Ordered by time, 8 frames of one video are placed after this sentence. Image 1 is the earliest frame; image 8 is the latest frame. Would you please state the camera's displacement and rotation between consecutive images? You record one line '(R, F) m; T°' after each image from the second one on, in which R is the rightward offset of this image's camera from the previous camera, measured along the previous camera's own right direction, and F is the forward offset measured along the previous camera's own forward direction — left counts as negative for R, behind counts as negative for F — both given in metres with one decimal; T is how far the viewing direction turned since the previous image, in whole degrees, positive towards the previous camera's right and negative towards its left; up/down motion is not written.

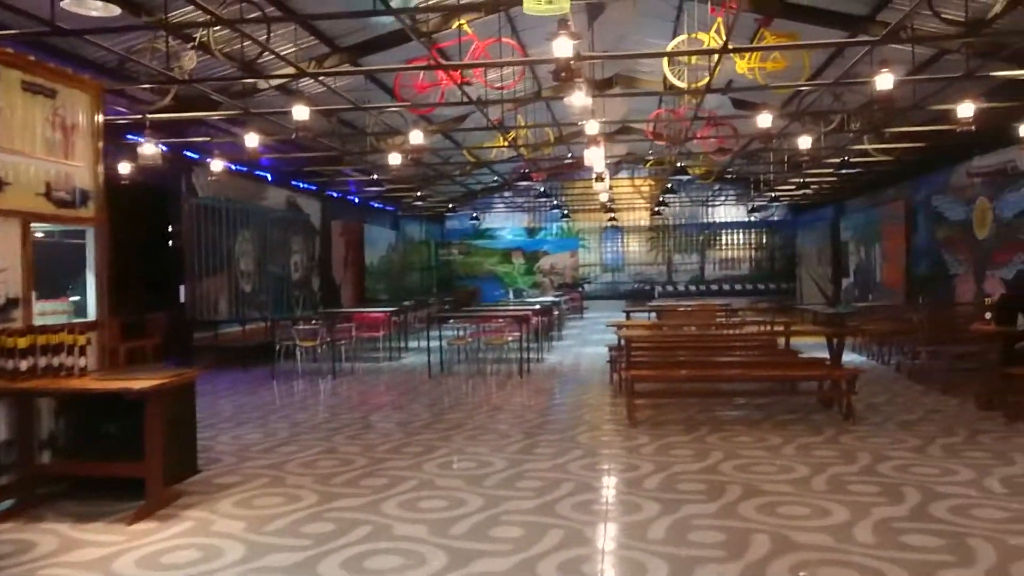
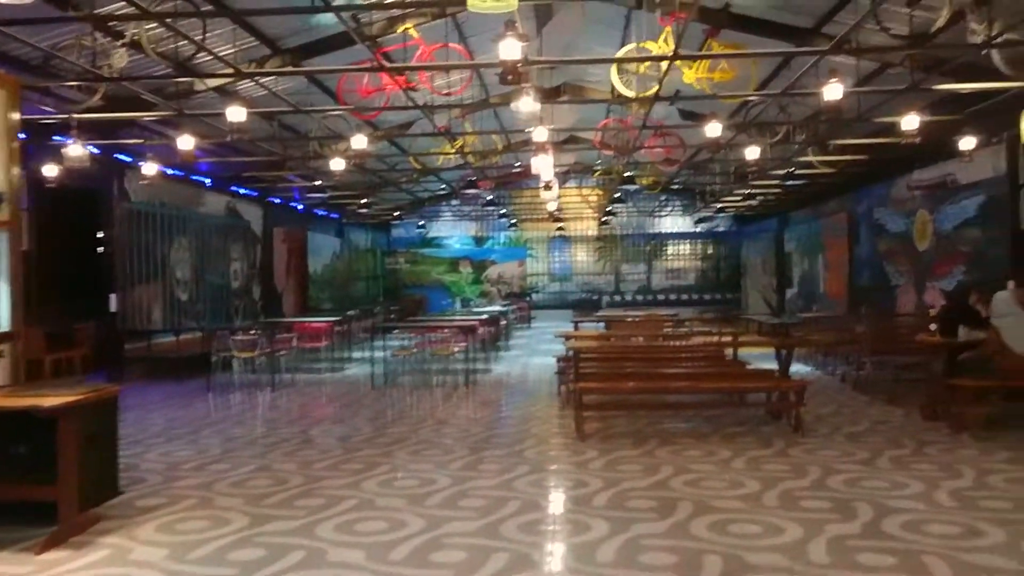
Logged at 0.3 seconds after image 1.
(0.0, +0.2) m; +3°
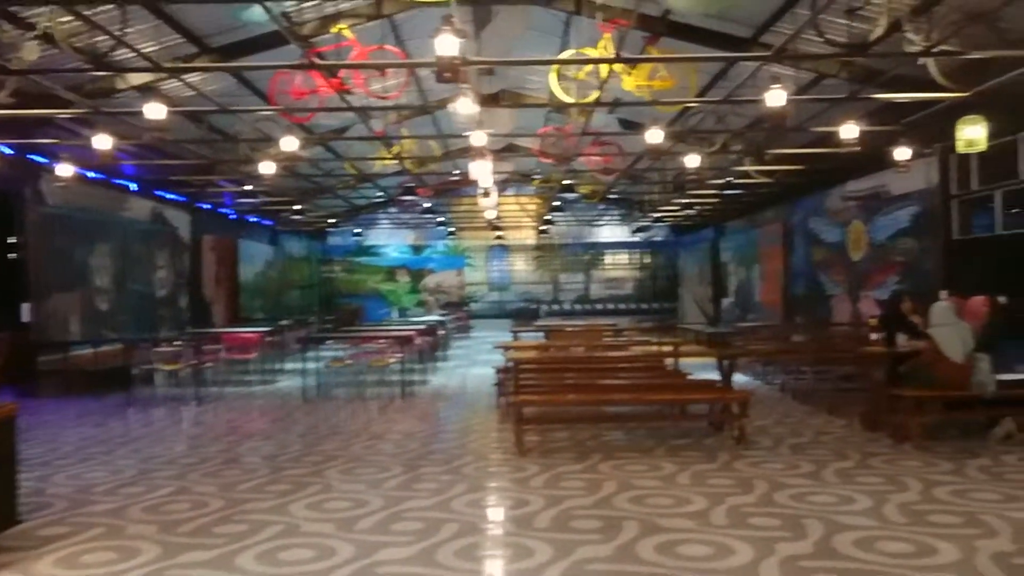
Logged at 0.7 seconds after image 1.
(0.0, +0.2) m; +4°
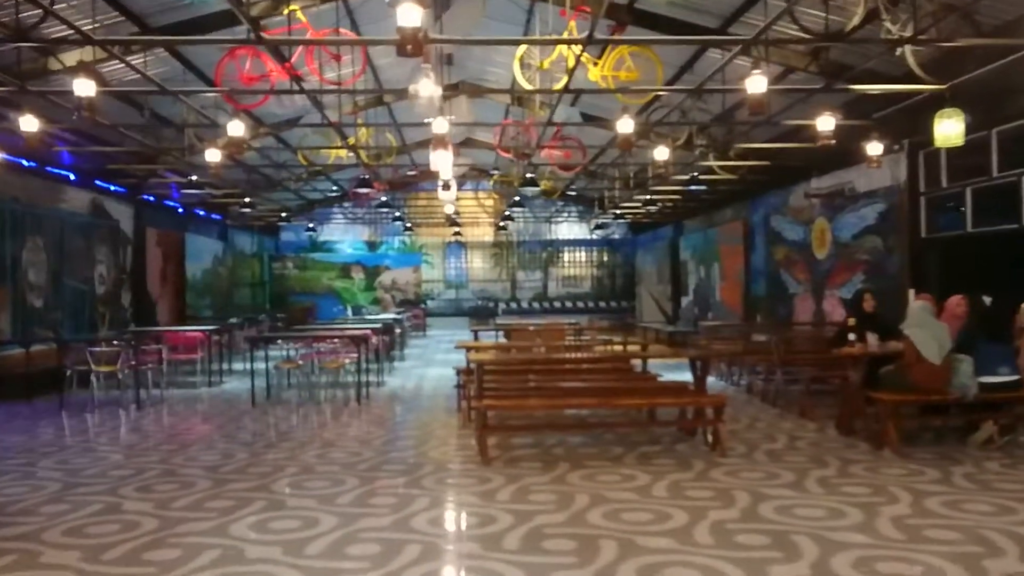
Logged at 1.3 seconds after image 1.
(-0.1, +0.4) m; +3°
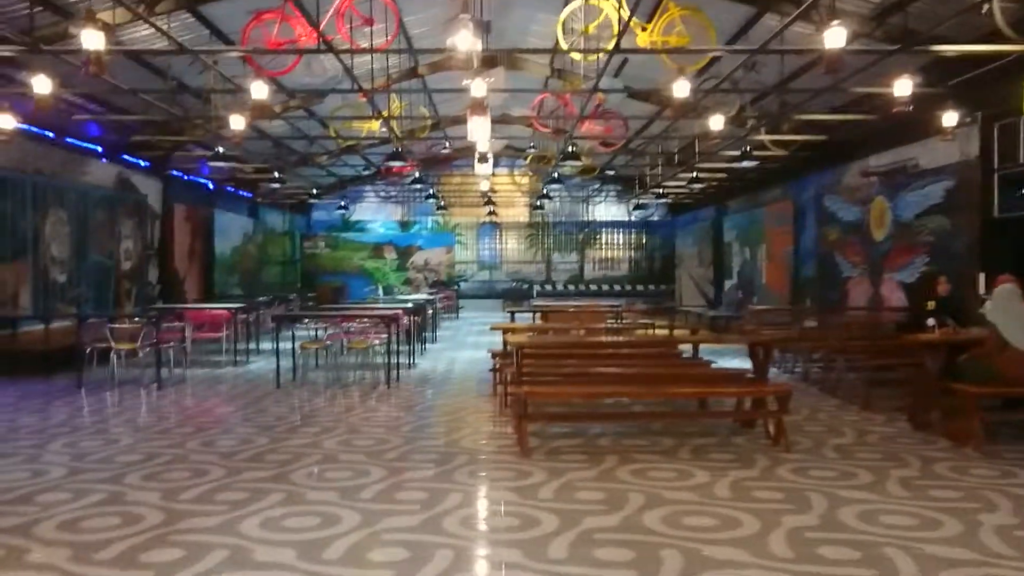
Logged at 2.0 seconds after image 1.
(-0.1, +0.5) m; -2°
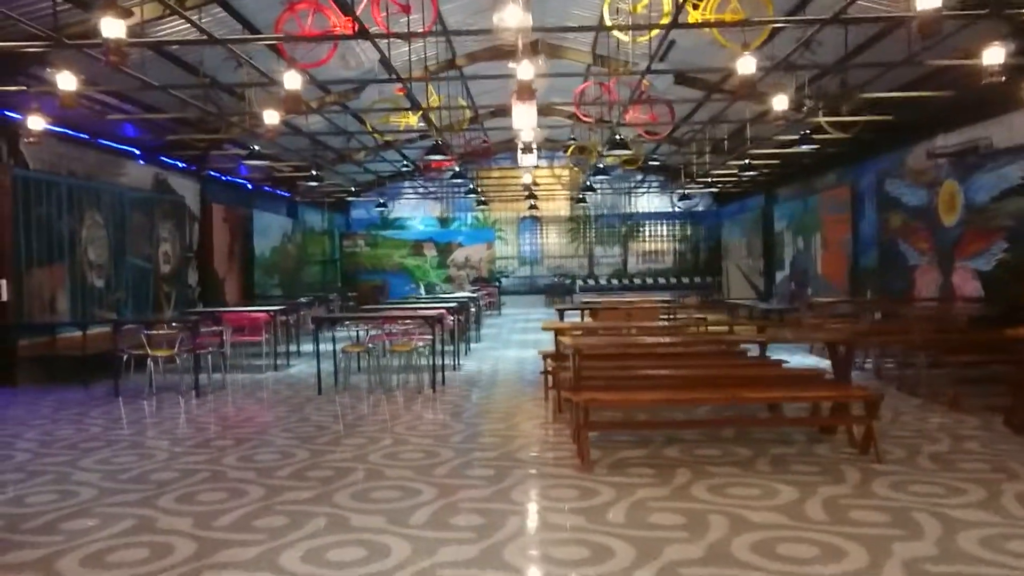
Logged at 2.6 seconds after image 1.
(-0.1, +0.4) m; -3°
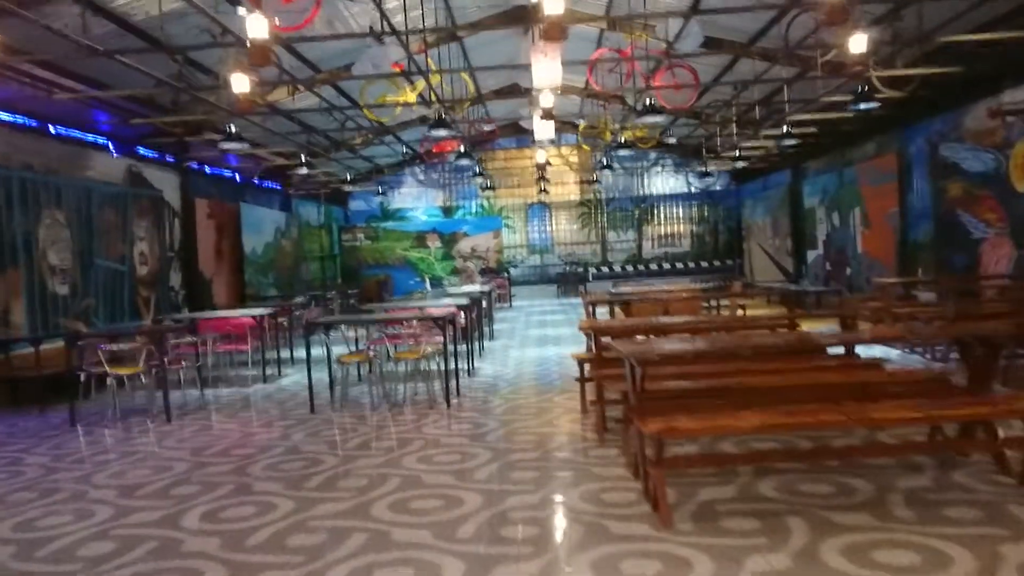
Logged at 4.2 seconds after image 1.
(-0.2, +1.2) m; 0°
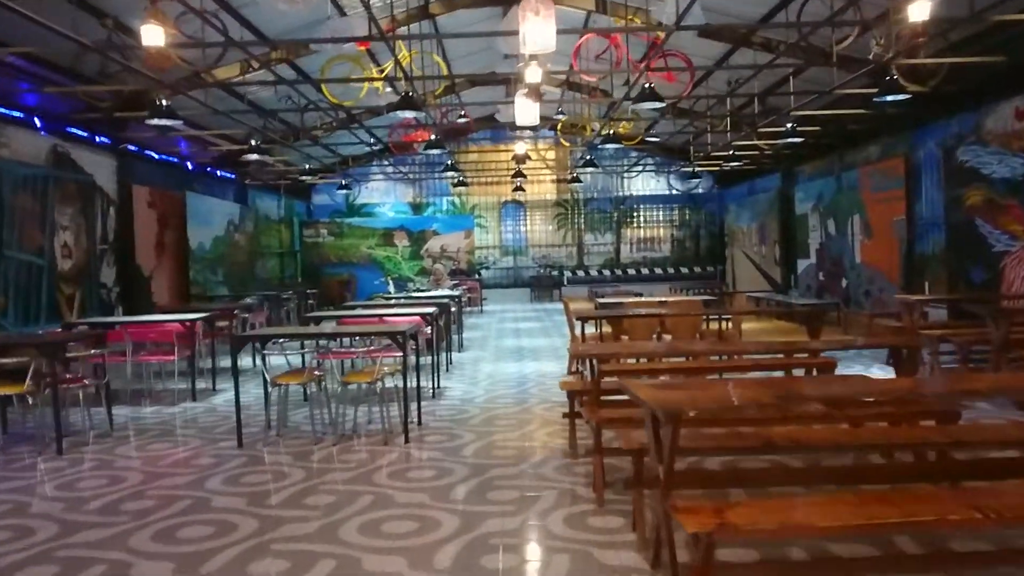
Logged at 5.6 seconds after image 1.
(0.0, +1.2) m; +2°
